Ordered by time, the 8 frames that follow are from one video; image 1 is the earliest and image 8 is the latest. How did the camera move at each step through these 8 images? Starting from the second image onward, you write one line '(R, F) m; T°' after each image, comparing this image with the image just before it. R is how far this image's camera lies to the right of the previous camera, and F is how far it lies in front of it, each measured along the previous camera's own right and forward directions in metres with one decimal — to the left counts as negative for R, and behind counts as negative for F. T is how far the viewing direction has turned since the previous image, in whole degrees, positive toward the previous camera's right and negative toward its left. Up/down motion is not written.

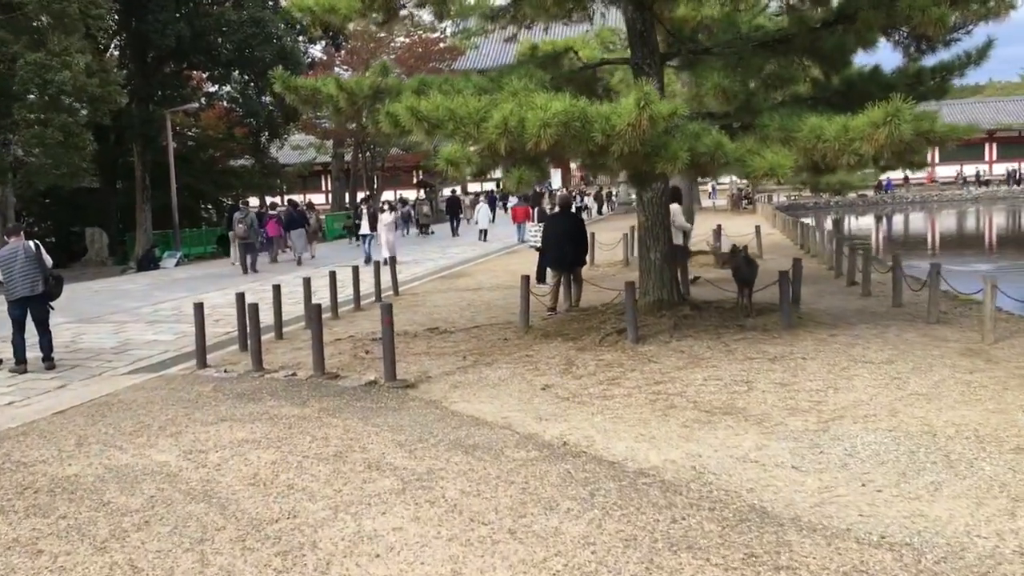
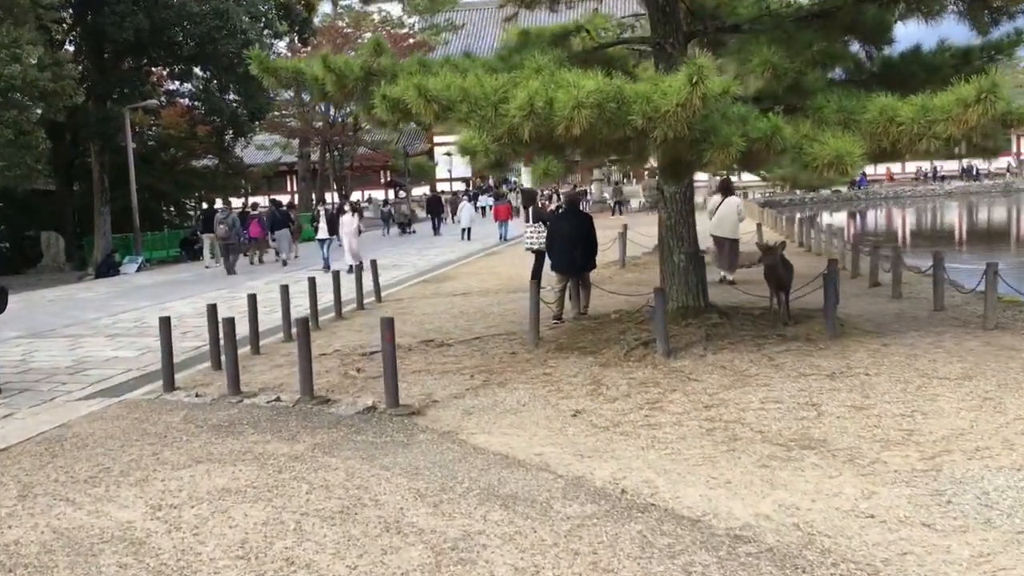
(-0.3, +0.9) m; +2°
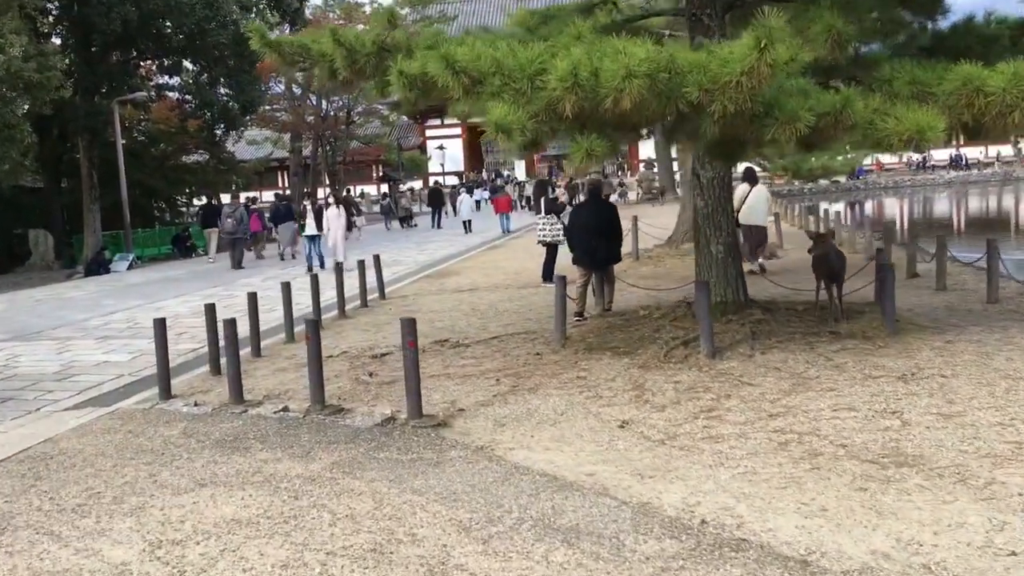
(-0.2, +0.6) m; 0°
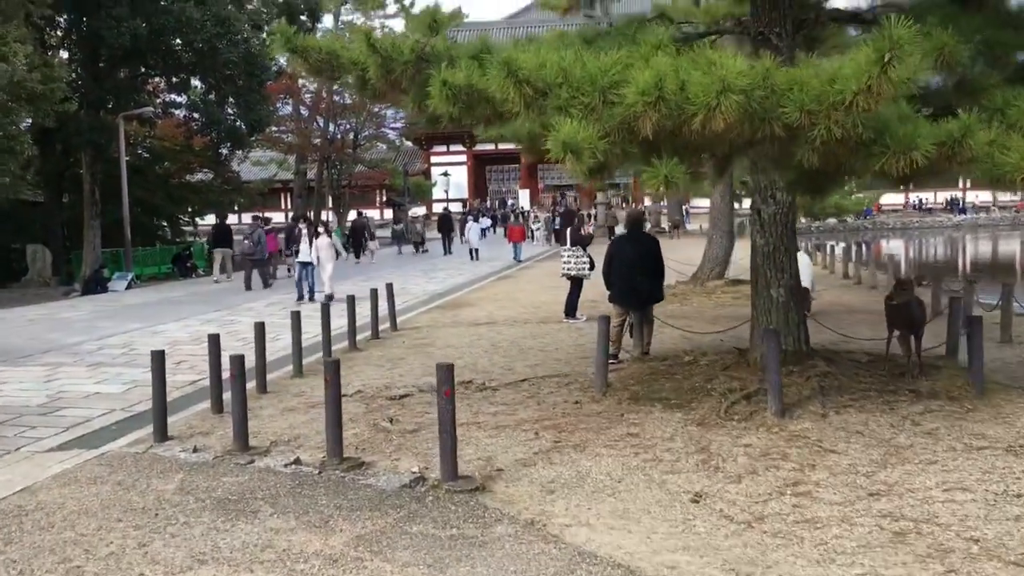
(-0.3, +0.7) m; 0°
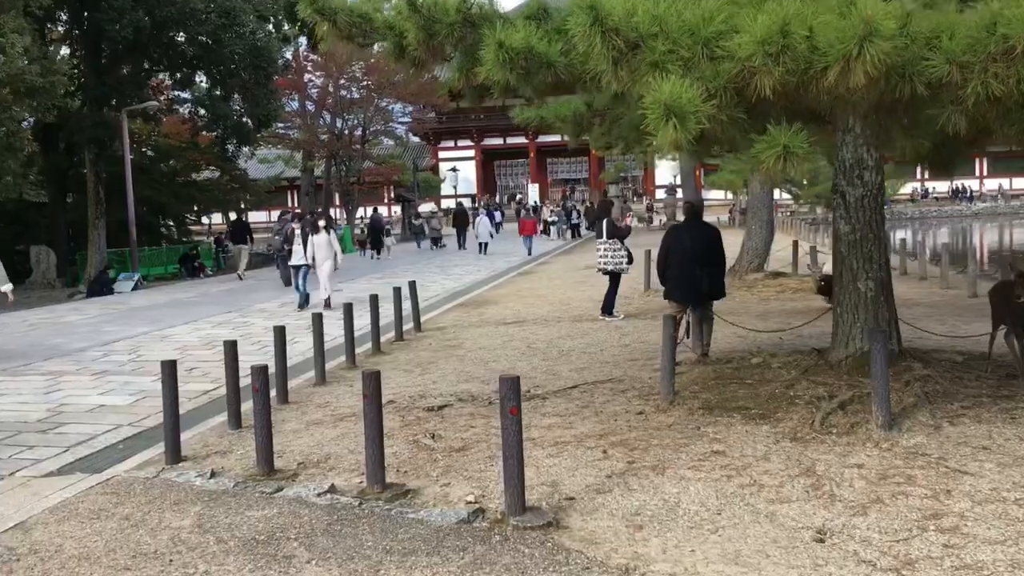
(-0.3, +0.7) m; 0°
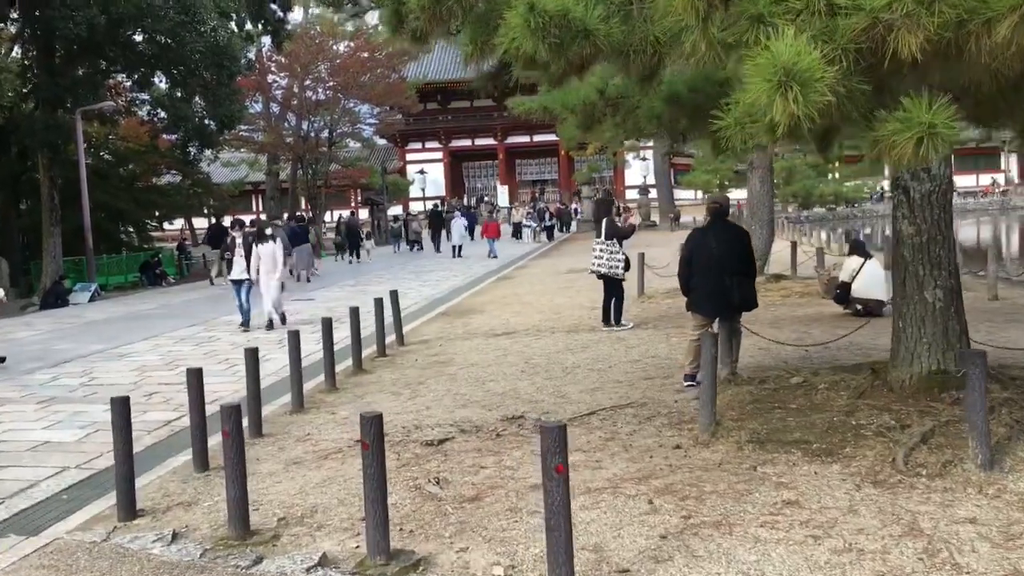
(-0.2, +0.8) m; +2°
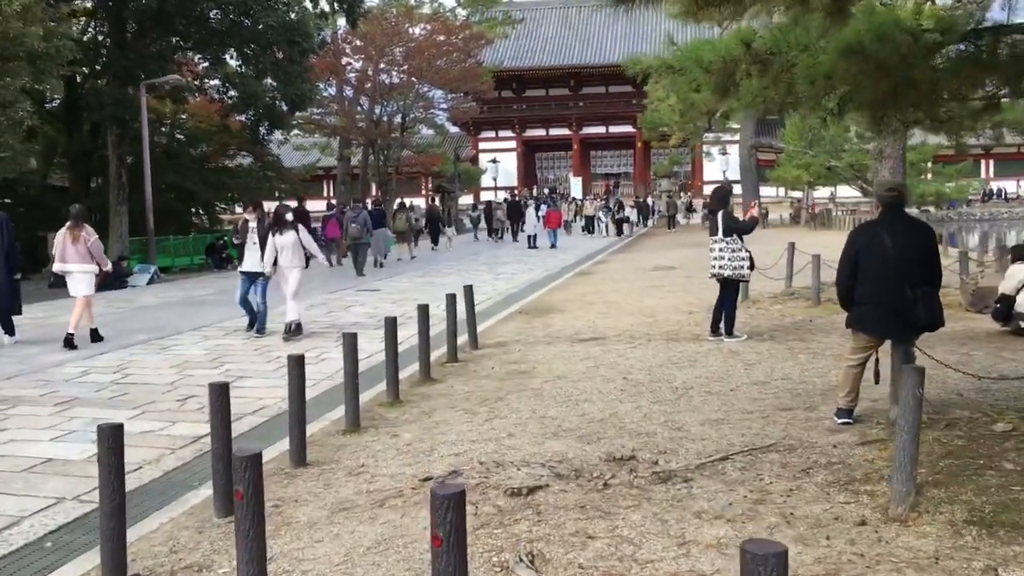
(-0.2, +1.3) m; -4°
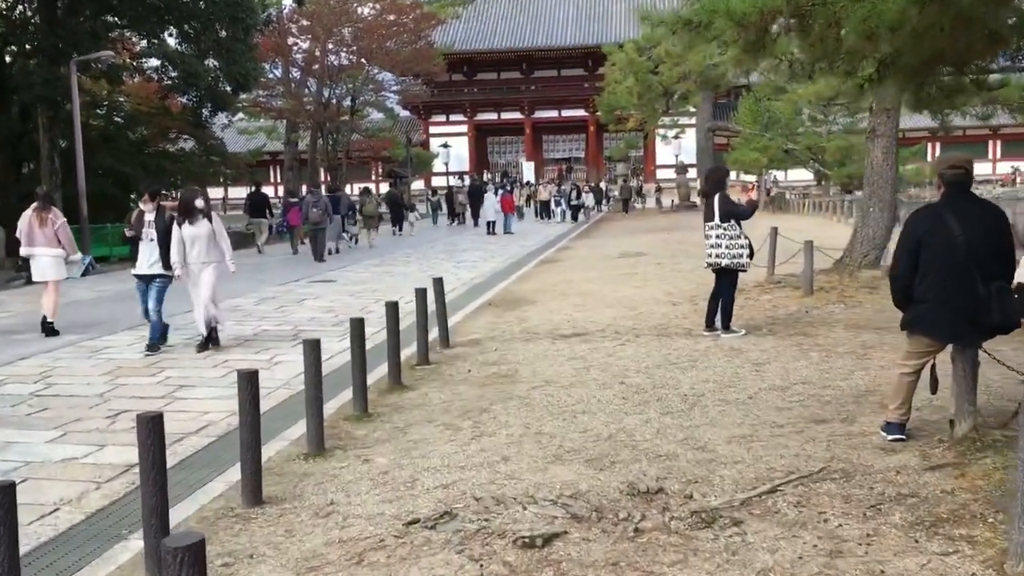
(-0.2, +0.8) m; +3°
